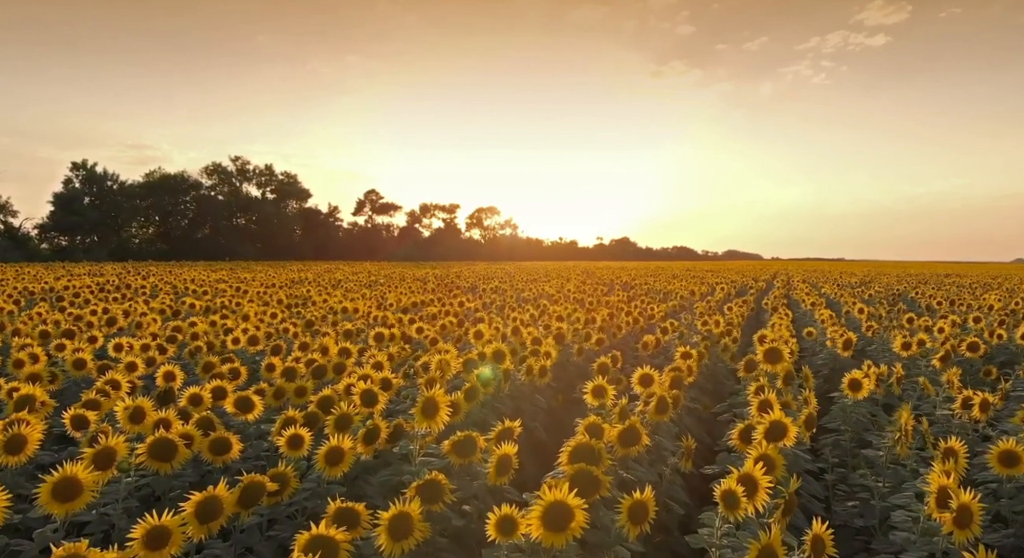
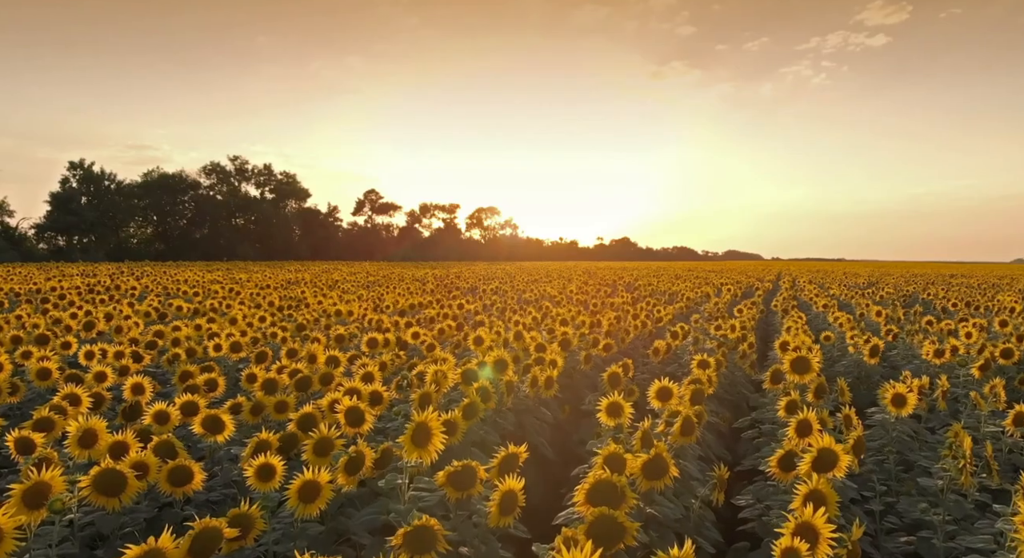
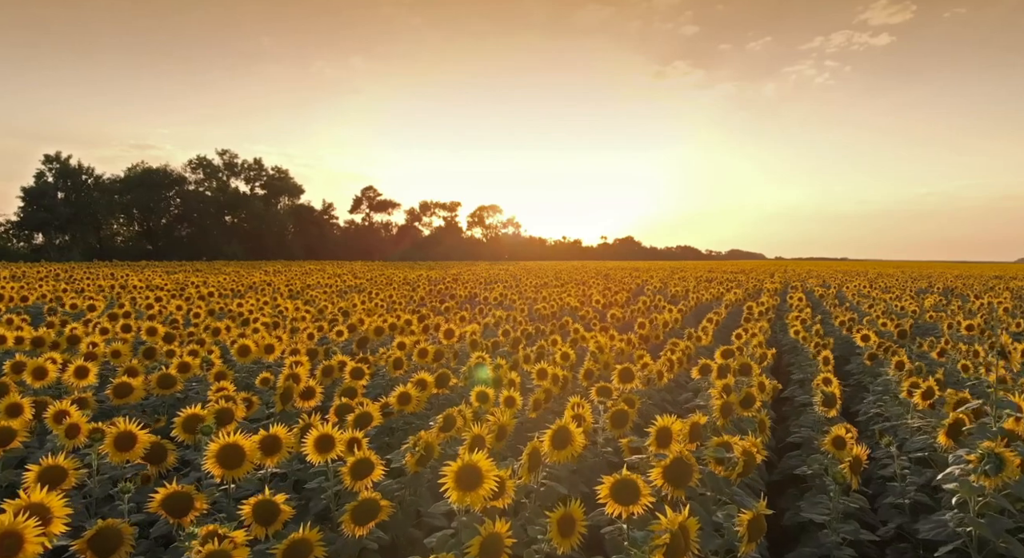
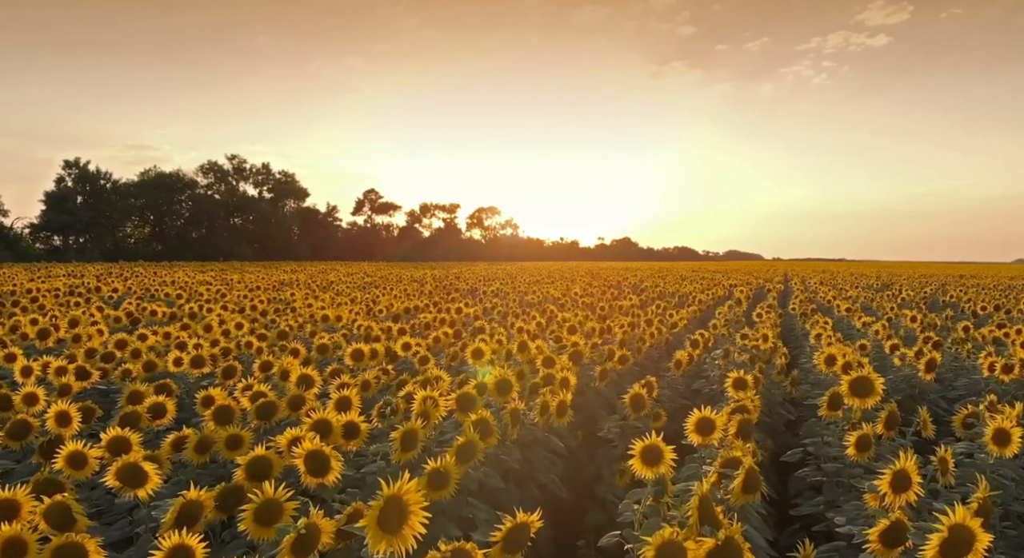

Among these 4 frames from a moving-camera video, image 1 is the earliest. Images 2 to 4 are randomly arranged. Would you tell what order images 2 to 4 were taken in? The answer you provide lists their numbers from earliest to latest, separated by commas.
2, 4, 3
